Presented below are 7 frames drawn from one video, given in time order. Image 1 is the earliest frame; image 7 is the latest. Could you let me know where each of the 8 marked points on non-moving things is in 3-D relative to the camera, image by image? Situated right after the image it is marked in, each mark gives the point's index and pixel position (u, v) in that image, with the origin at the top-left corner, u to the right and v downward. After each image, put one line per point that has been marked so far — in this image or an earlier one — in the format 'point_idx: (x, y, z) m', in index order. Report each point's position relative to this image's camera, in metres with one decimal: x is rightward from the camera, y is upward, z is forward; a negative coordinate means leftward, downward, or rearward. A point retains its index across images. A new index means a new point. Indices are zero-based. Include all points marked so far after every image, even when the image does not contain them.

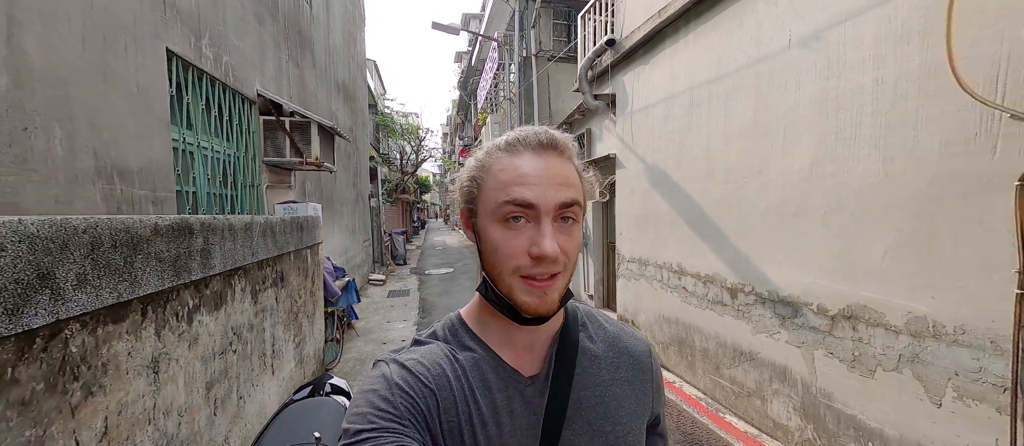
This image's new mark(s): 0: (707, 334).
0: (+2.1, -1.2, +3.9) m
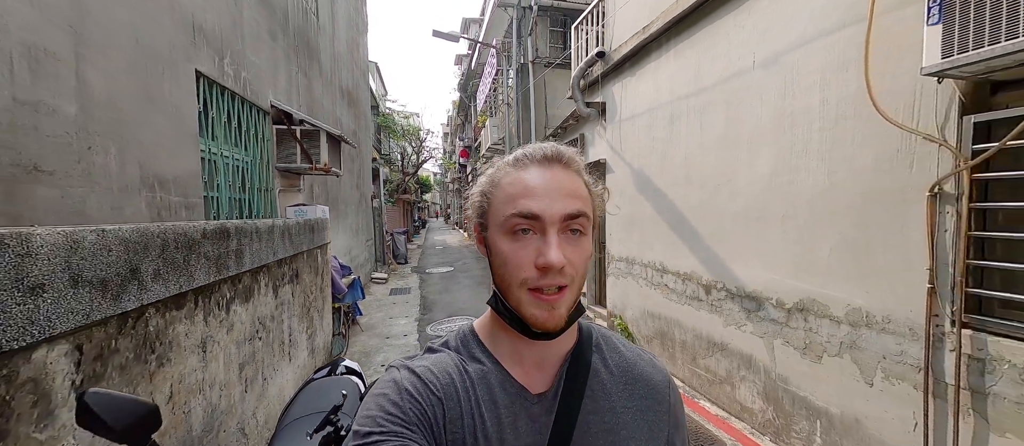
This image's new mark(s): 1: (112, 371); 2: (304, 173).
0: (+2.0, -1.2, +4.2) m
1: (-1.5, -0.5, +1.4) m
2: (-3.0, +0.7, +5.5) m
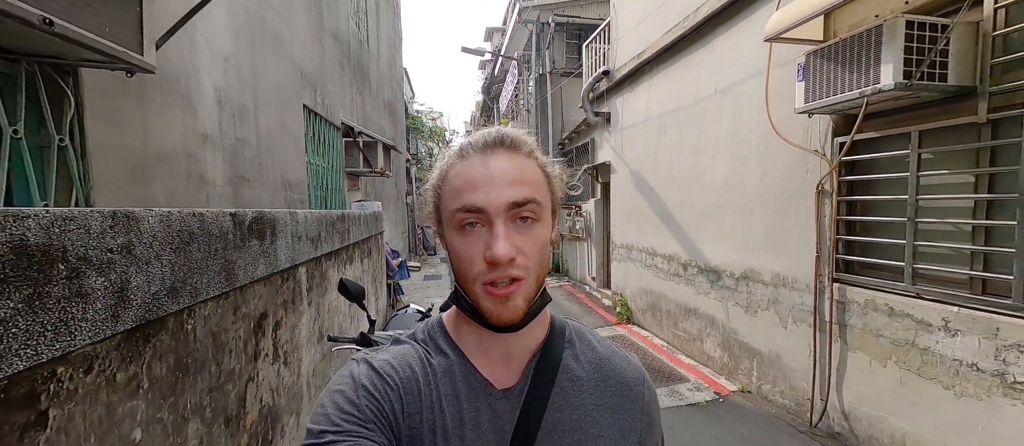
0: (+2.3, -1.1, +5.2) m
1: (-1.4, -0.4, +2.6) m
2: (-2.7, +0.9, +6.8) m
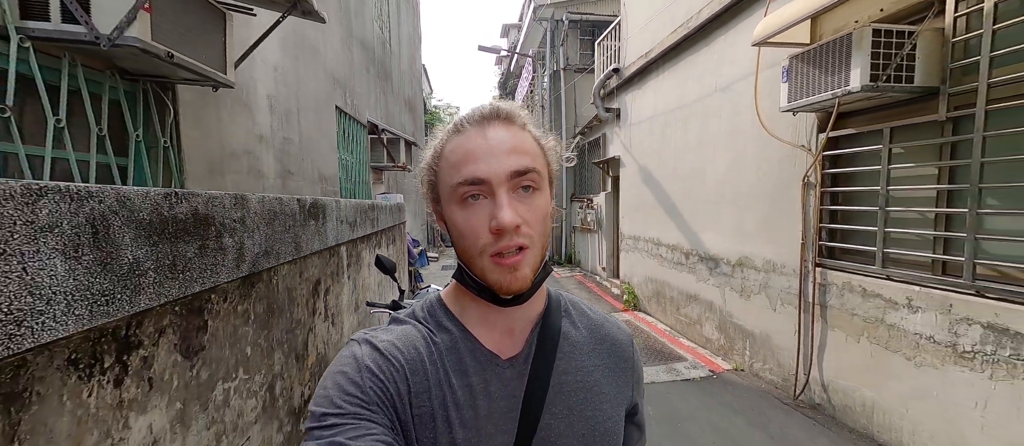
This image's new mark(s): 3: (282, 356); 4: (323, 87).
0: (+2.4, -0.9, +5.6) m
1: (-1.3, -0.3, +3.1) m
2: (-2.5, +1.0, +7.2) m
3: (-1.1, -0.6, +1.8) m
4: (-2.3, +1.6, +4.5) m
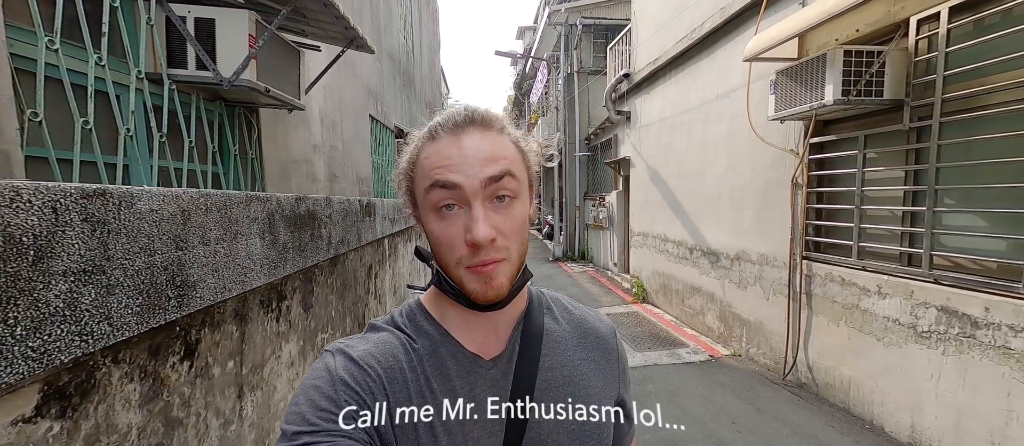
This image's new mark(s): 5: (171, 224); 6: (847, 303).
0: (+2.7, -0.9, +5.9) m
1: (-1.2, -0.3, +3.6) m
2: (-2.1, +1.1, +7.8) m
3: (-1.0, -0.6, +2.3) m
4: (-2.1, +1.7, +5.1) m
5: (-0.9, 0.0, +0.9) m
6: (+3.0, -0.7, +3.3) m
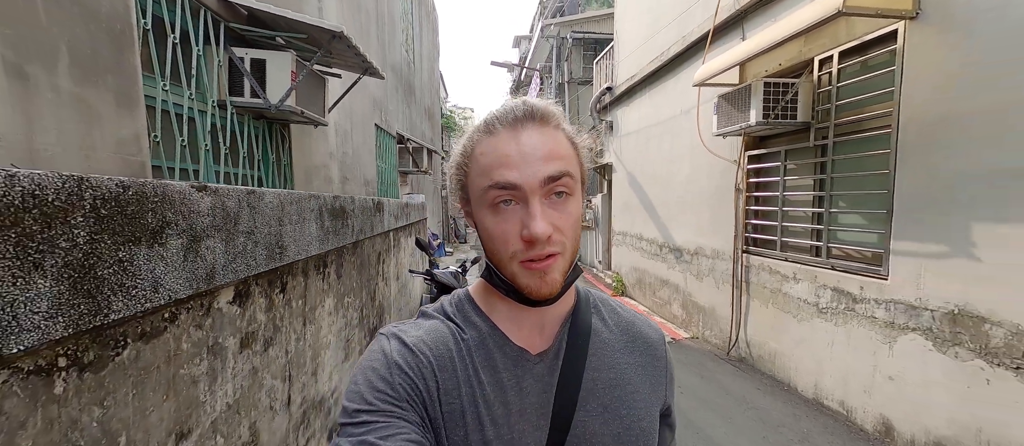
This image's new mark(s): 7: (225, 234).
0: (+2.5, -0.9, +6.6) m
1: (-1.3, -0.3, +4.3) m
2: (-2.3, +1.1, +8.5) m
3: (-1.2, -0.6, +3.0) m
4: (-2.2, +1.7, +5.7) m
5: (-1.0, +0.1, +1.6) m
6: (+2.8, -0.7, +4.0) m
7: (-1.0, 0.0, +1.3) m
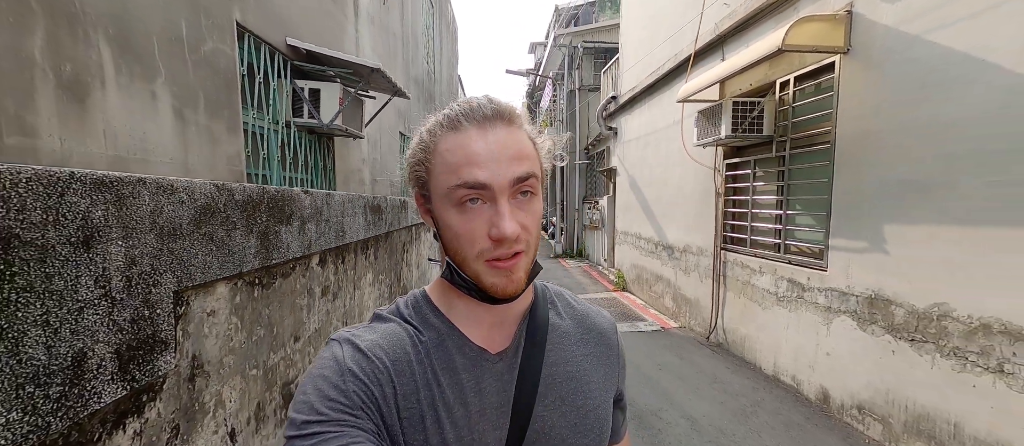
0: (+2.6, -0.9, +7.2) m
1: (-1.3, -0.2, +5.0) m
2: (-2.0, +1.2, +9.3) m
3: (-1.2, -0.5, +3.7) m
4: (-2.1, +1.8, +6.5) m
5: (-1.1, +0.1, +2.3) m
6: (+2.8, -0.7, +4.6) m
7: (-1.1, 0.0, +2.0) m
